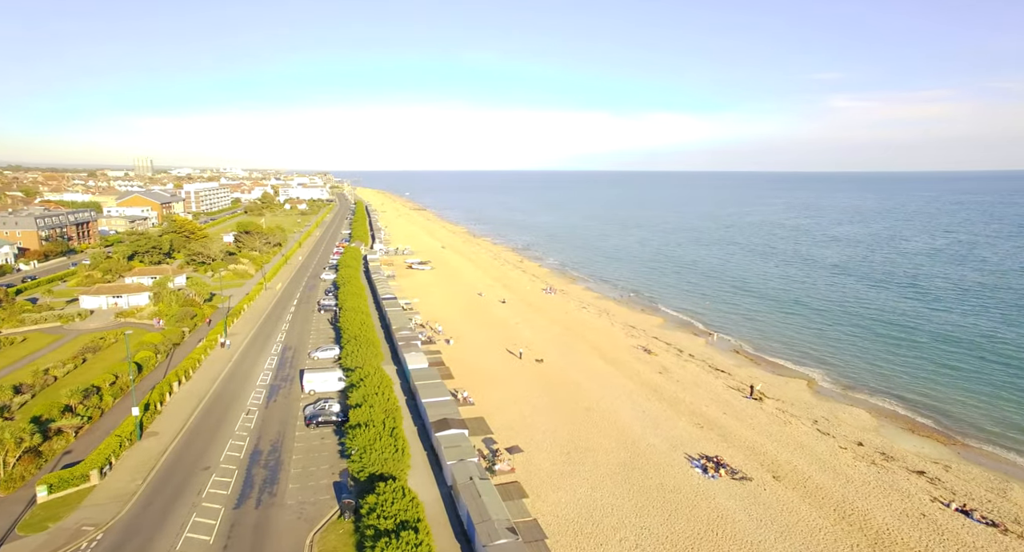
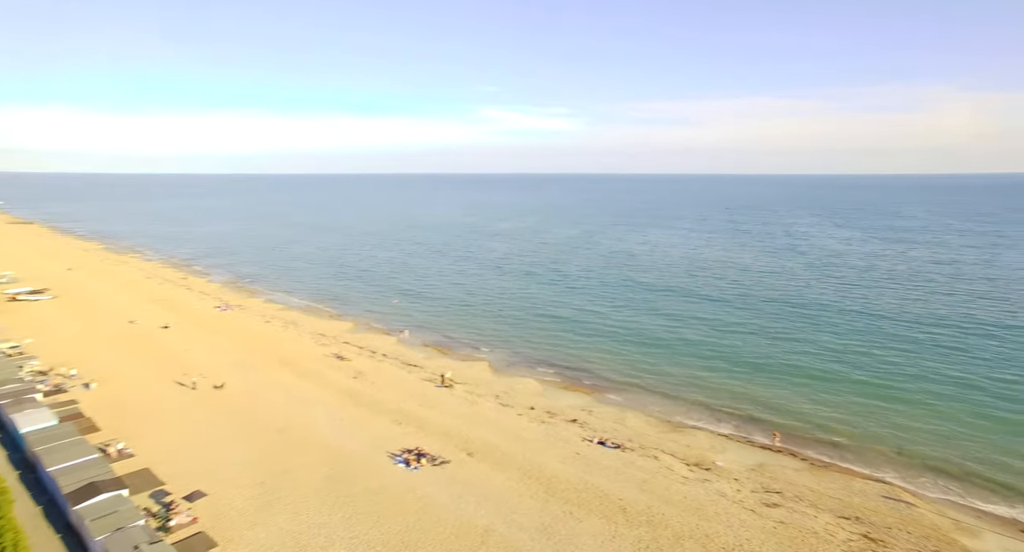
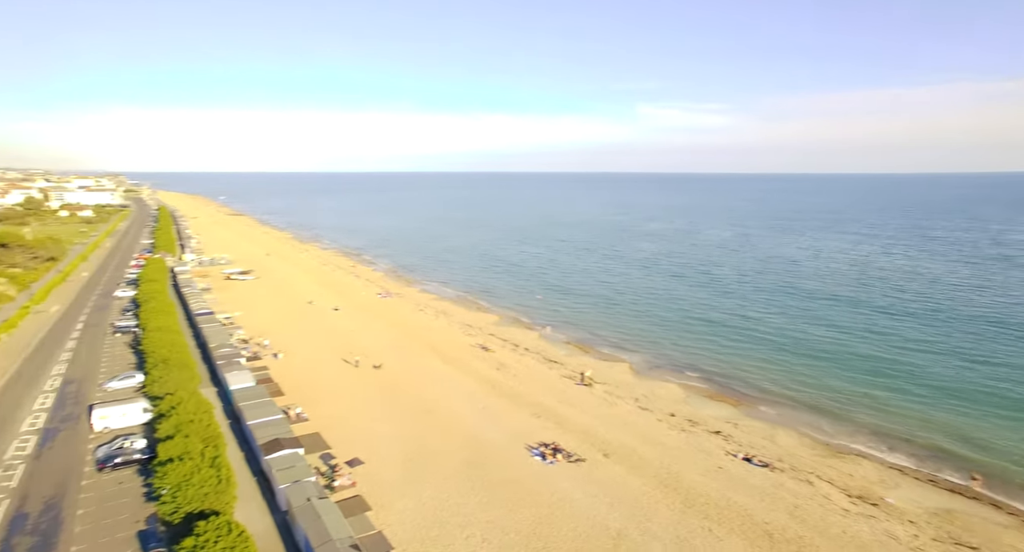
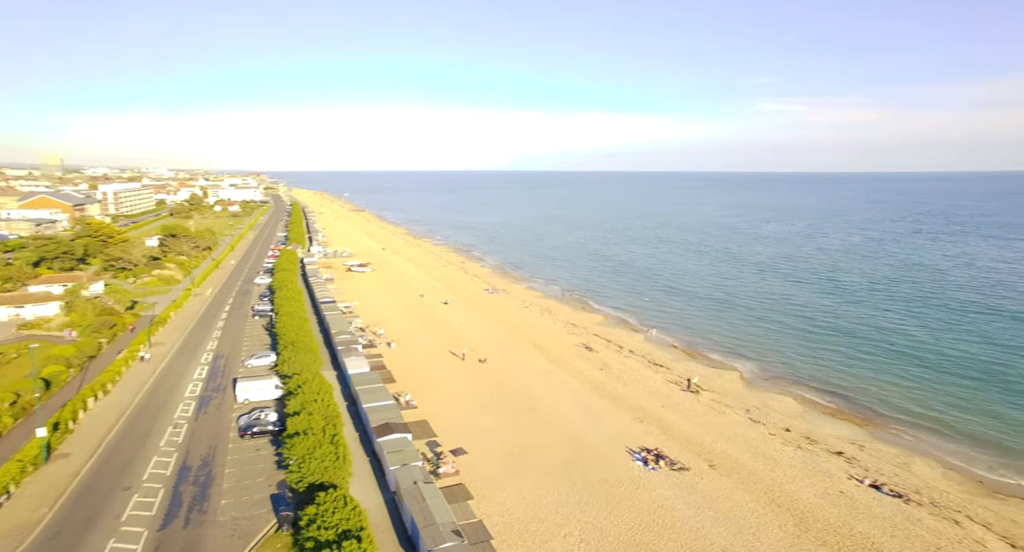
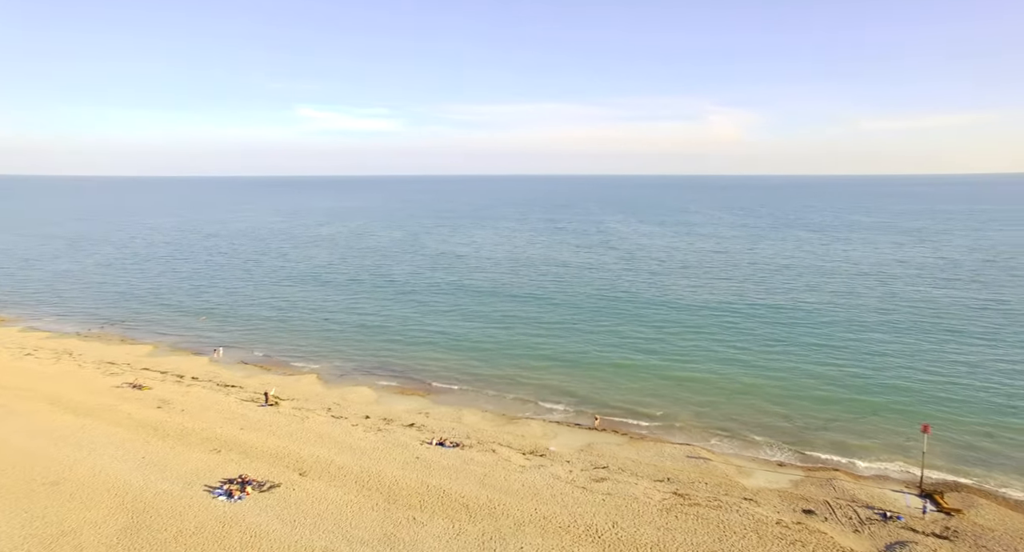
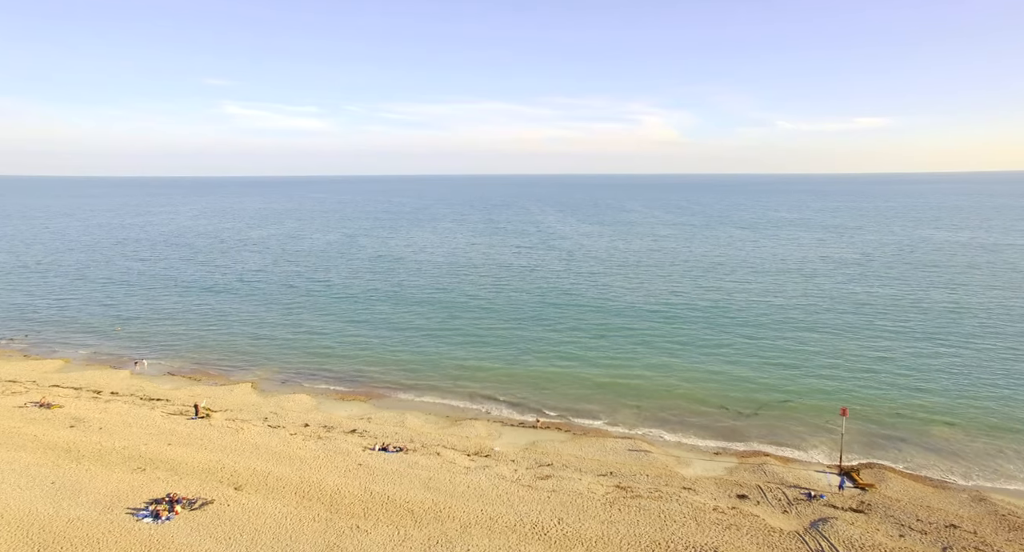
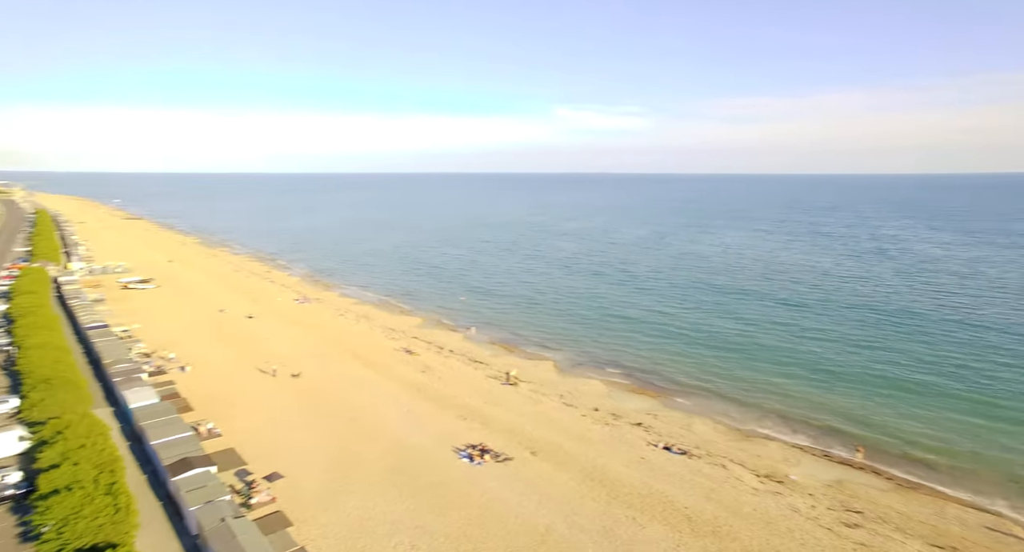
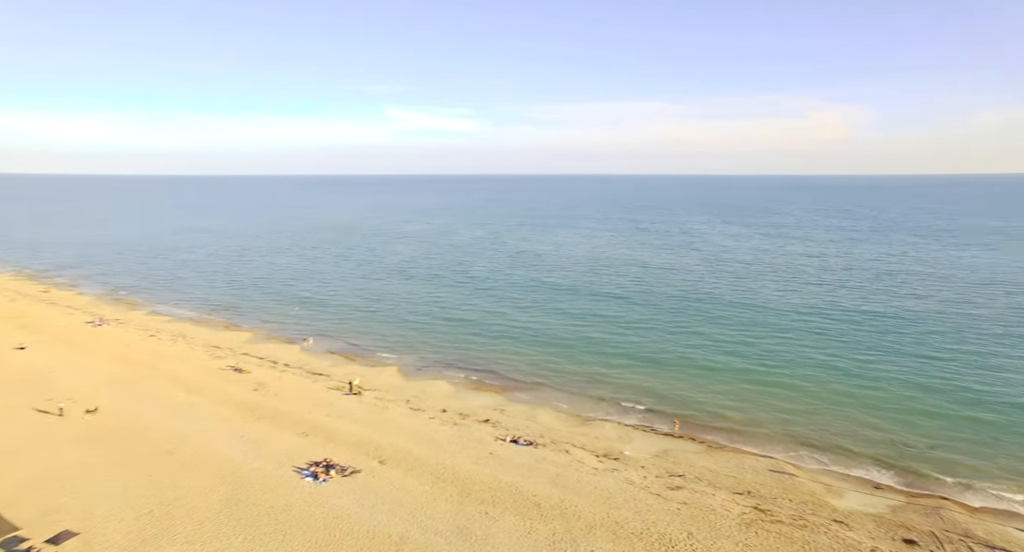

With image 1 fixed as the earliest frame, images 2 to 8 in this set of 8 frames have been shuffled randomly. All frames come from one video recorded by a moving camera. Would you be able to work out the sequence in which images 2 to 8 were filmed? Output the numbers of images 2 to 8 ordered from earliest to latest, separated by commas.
4, 3, 7, 2, 8, 5, 6
